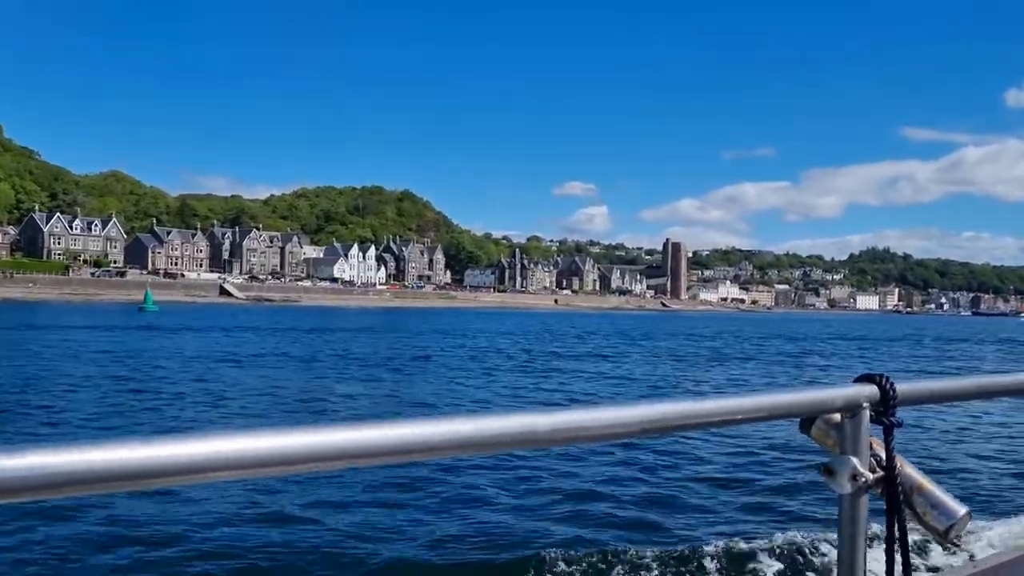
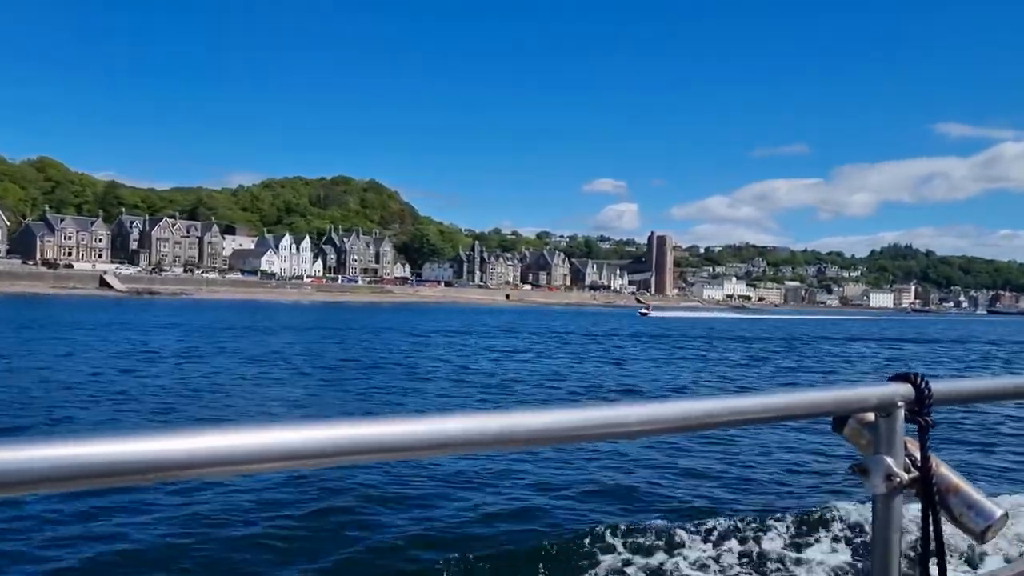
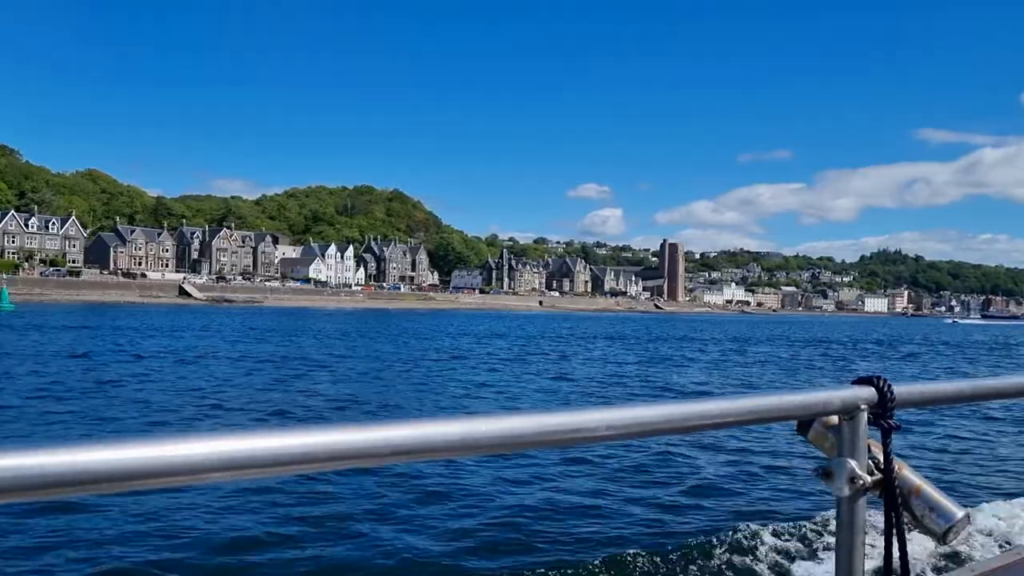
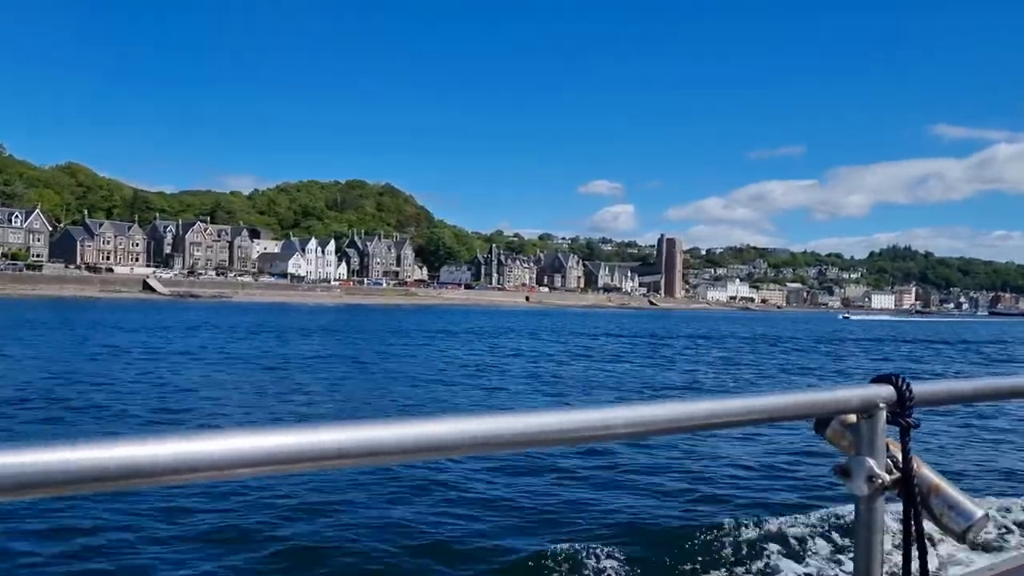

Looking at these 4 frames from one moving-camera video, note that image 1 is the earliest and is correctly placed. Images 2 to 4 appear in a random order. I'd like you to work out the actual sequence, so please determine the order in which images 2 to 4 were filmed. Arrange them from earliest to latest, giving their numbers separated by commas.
3, 4, 2
